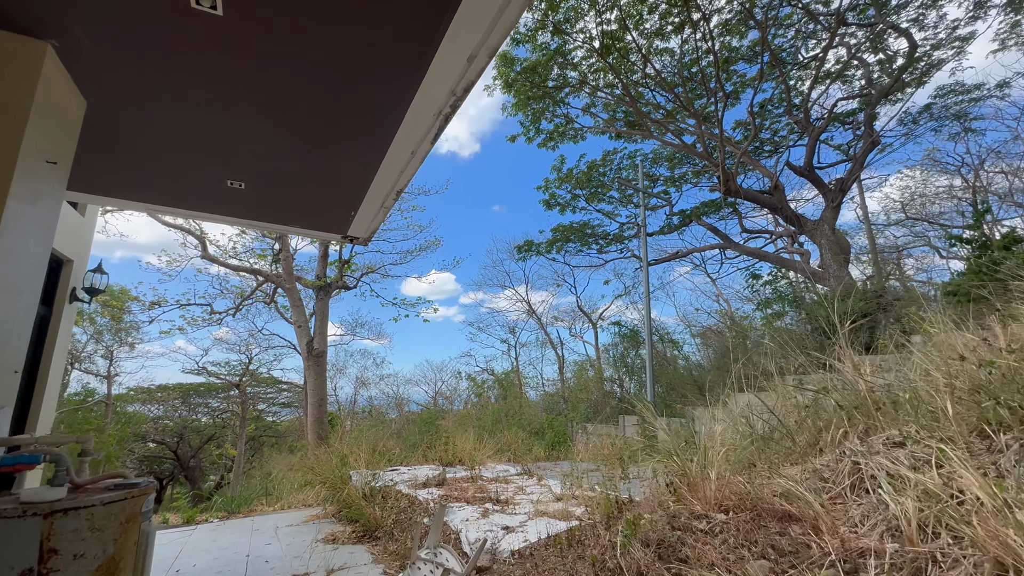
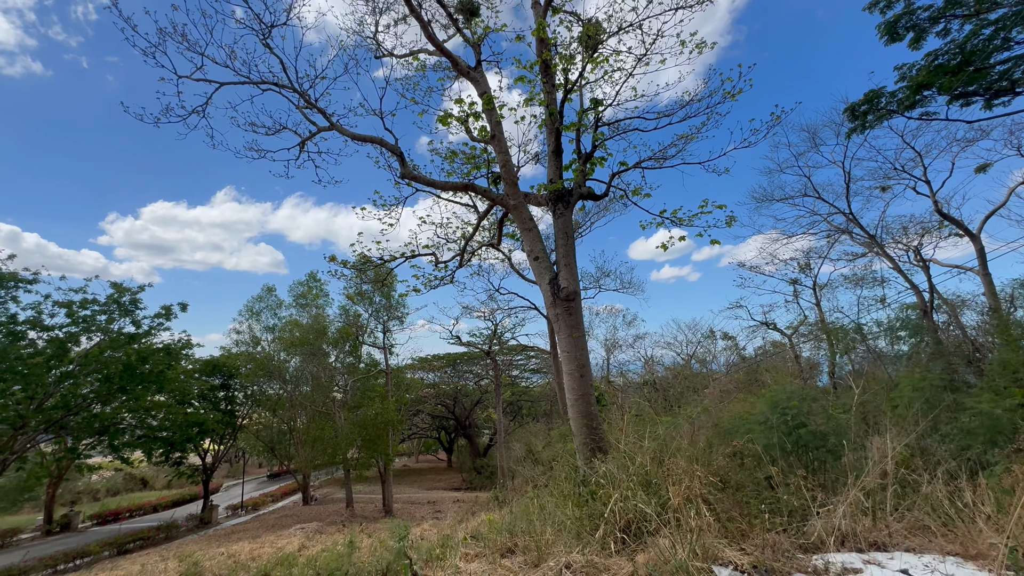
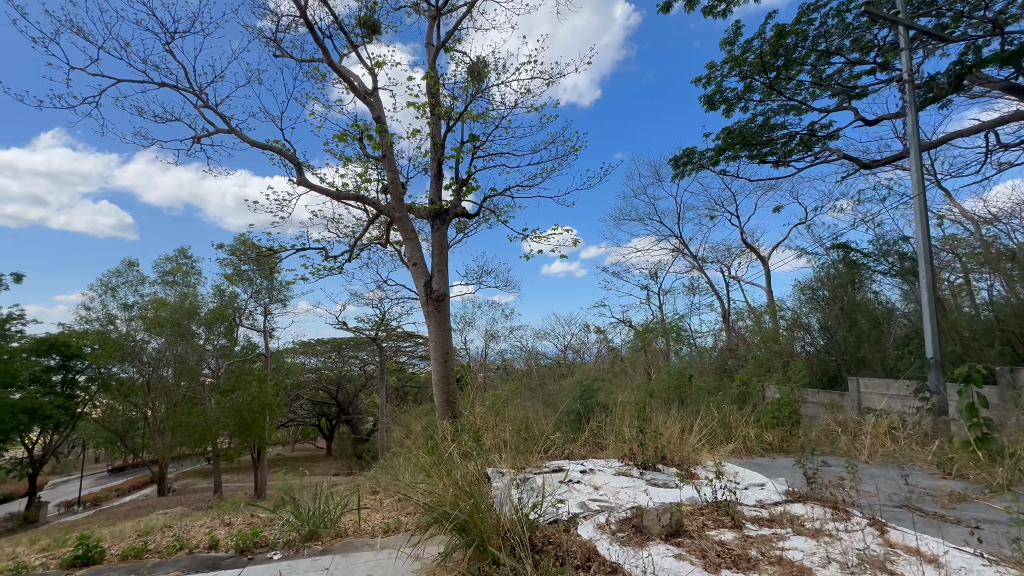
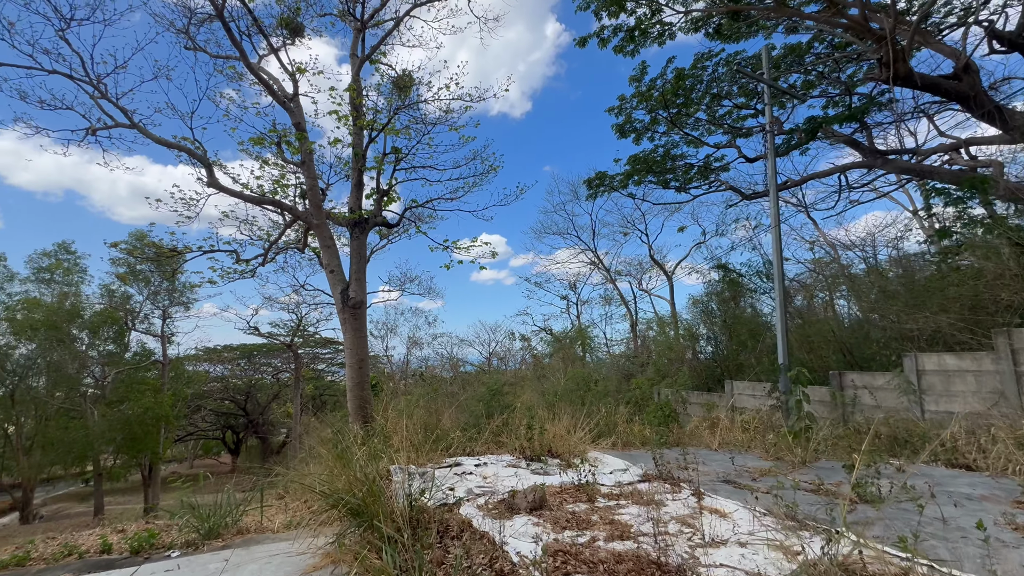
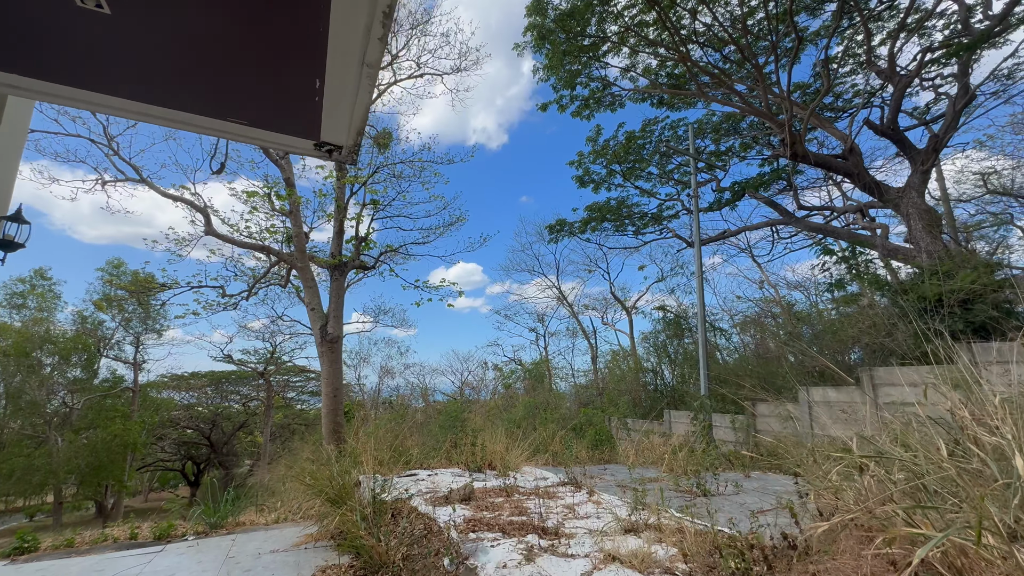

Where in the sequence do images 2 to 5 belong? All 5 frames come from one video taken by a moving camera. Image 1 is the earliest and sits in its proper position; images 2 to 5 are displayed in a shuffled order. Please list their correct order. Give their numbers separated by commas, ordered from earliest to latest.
5, 4, 3, 2
